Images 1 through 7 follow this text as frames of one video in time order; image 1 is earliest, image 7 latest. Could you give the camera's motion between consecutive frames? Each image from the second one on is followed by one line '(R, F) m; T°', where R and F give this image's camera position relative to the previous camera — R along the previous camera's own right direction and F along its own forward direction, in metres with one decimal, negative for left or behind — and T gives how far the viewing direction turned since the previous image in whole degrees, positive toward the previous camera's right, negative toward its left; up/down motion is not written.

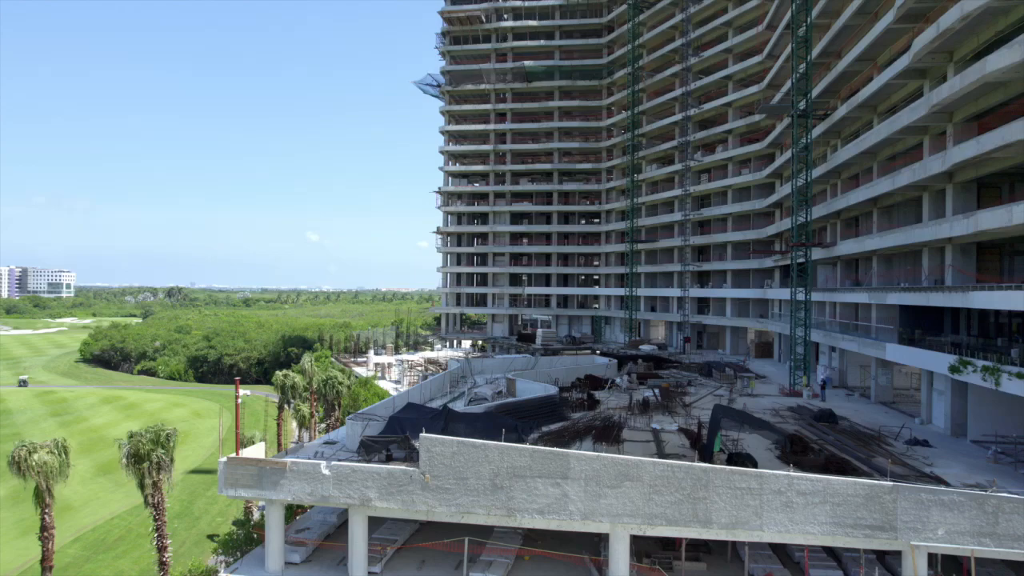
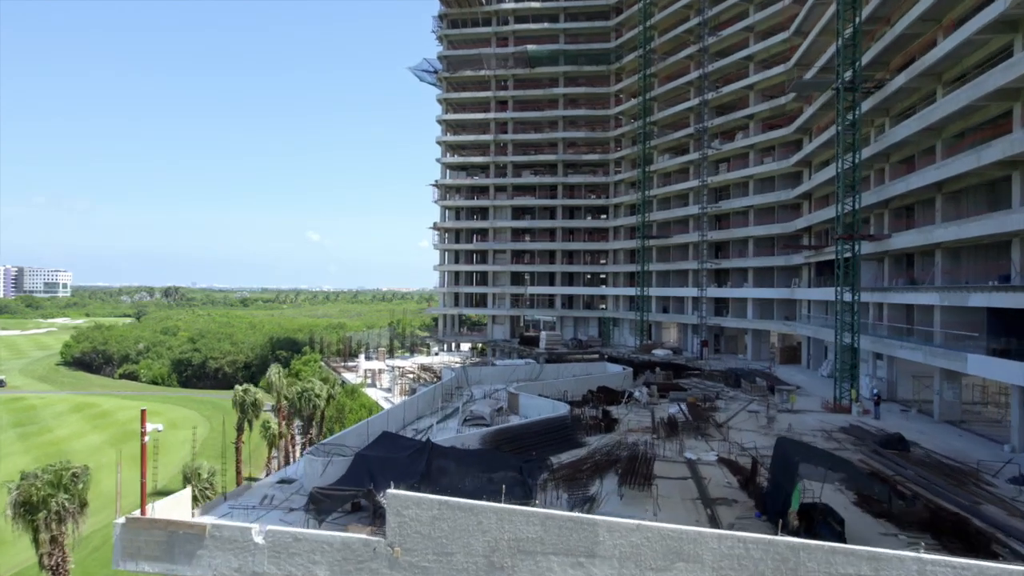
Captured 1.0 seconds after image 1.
(0.0, +5.6) m; 0°
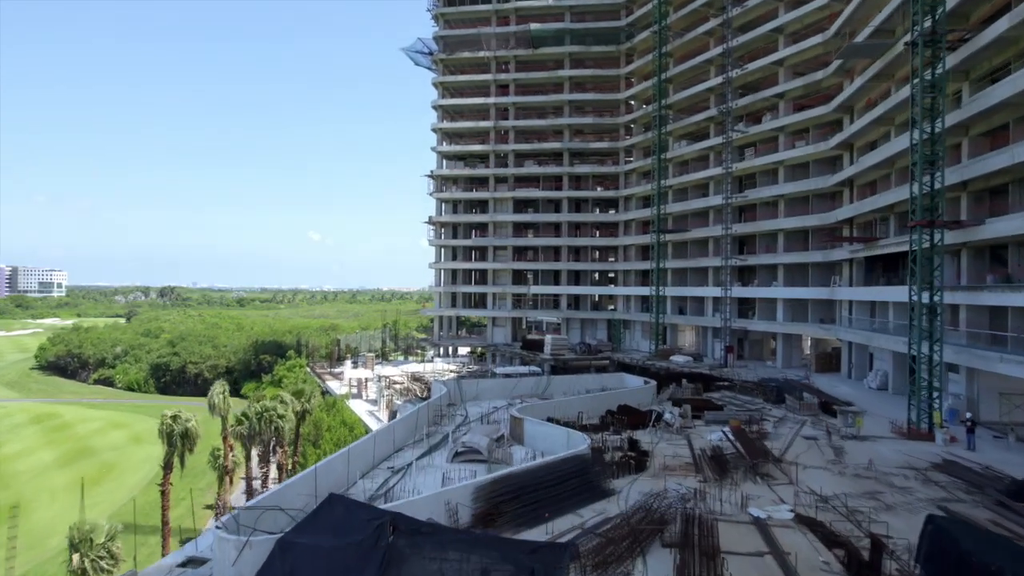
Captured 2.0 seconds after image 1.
(0.0, +6.7) m; 0°
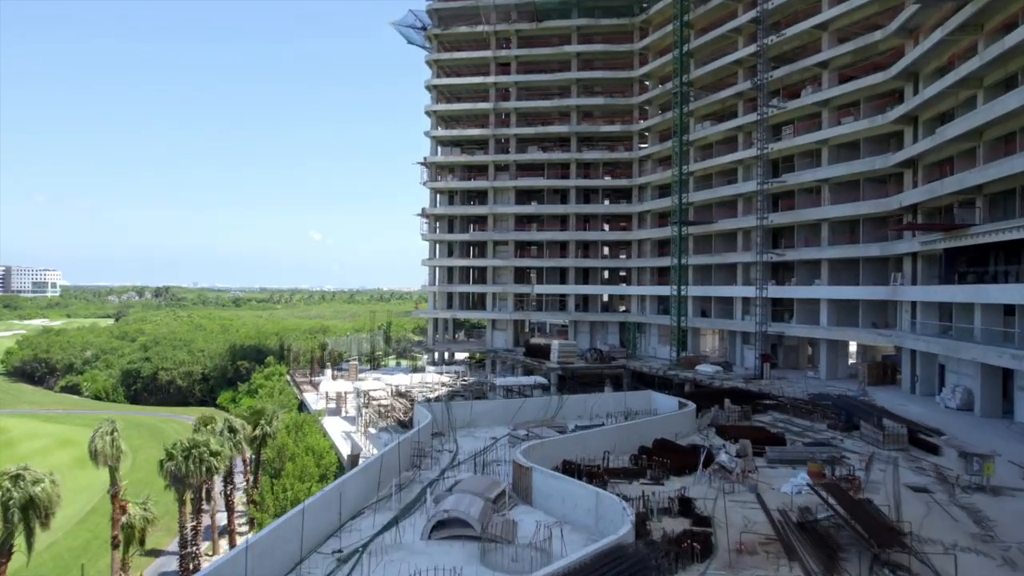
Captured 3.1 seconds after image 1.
(0.0, +7.6) m; 0°
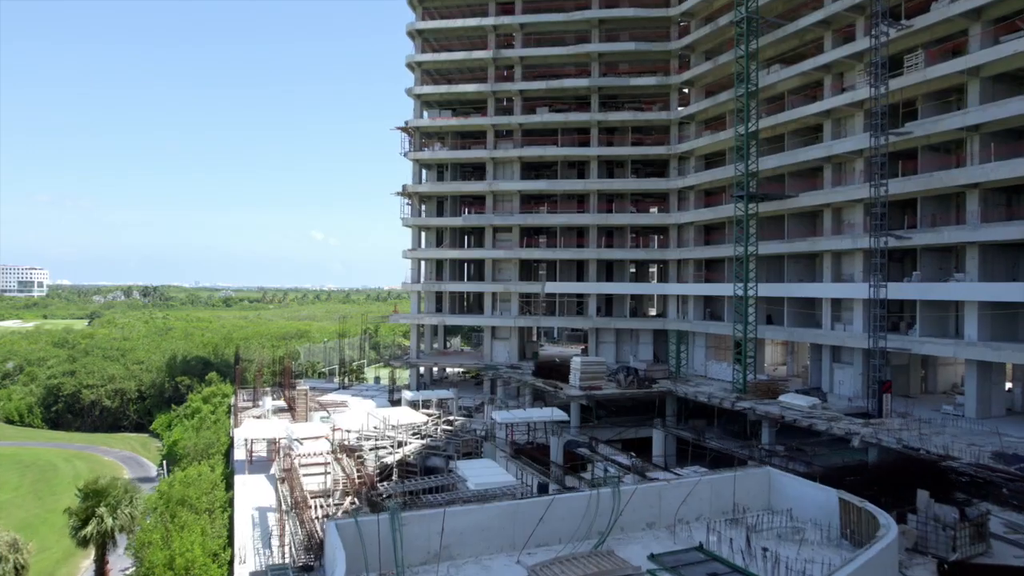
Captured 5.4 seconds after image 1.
(-0.1, +15.3) m; 0°
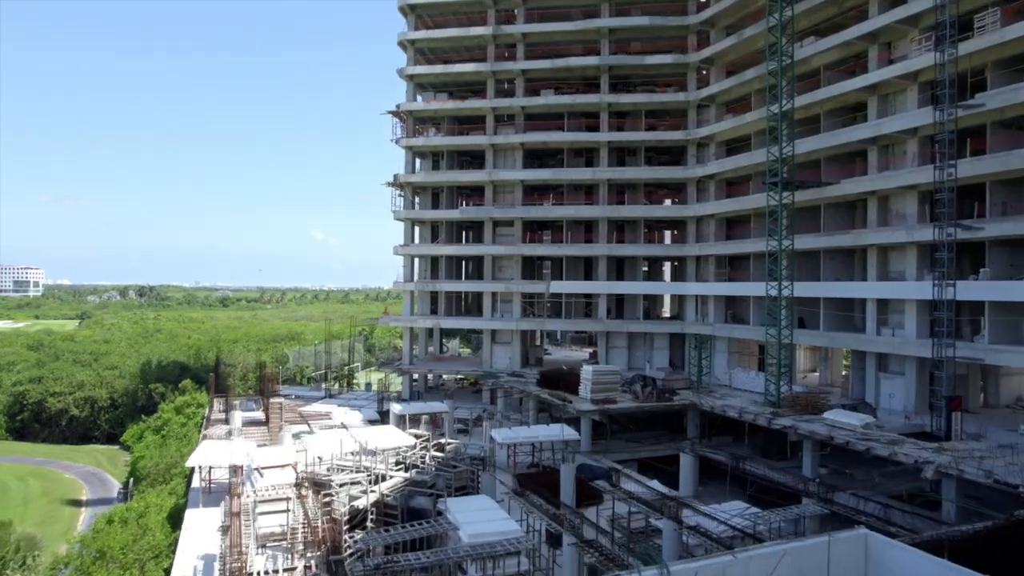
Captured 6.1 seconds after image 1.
(0.0, +5.1) m; 0°
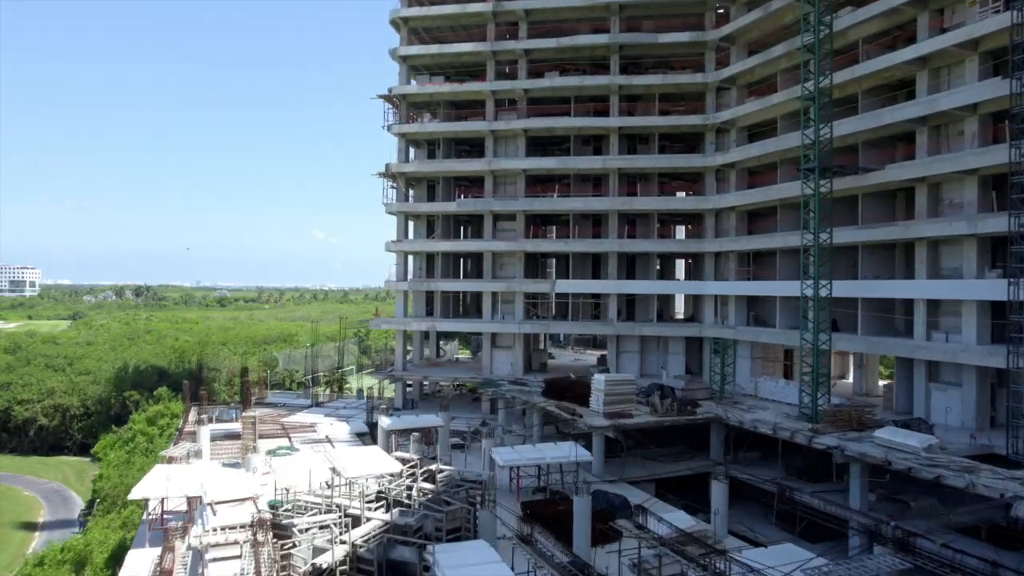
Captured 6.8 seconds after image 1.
(-0.1, +4.3) m; 0°
